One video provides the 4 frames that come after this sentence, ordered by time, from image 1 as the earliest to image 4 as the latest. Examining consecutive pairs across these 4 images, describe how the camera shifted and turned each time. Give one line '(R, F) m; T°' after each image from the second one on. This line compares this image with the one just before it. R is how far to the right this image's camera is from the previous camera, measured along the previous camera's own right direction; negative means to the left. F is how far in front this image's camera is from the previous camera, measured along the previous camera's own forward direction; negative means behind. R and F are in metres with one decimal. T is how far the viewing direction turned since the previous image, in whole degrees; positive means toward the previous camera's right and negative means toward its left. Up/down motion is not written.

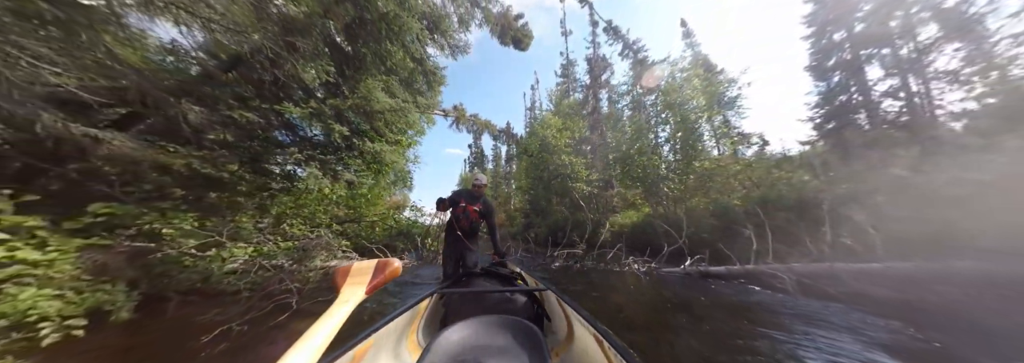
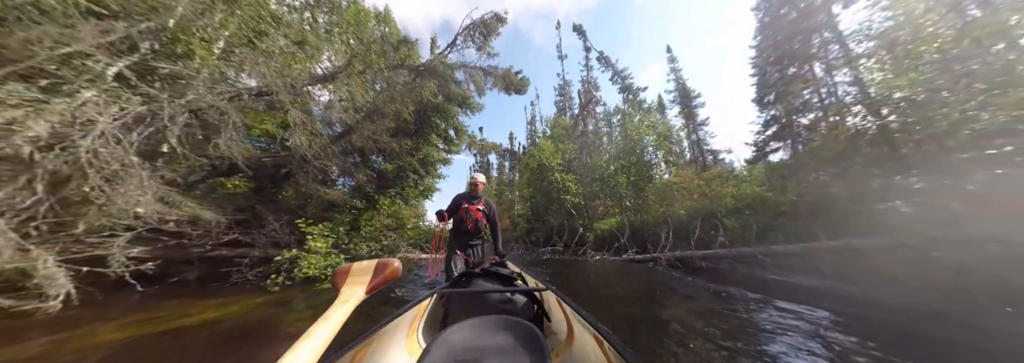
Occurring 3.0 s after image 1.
(+0.1, -3.2) m; -1°
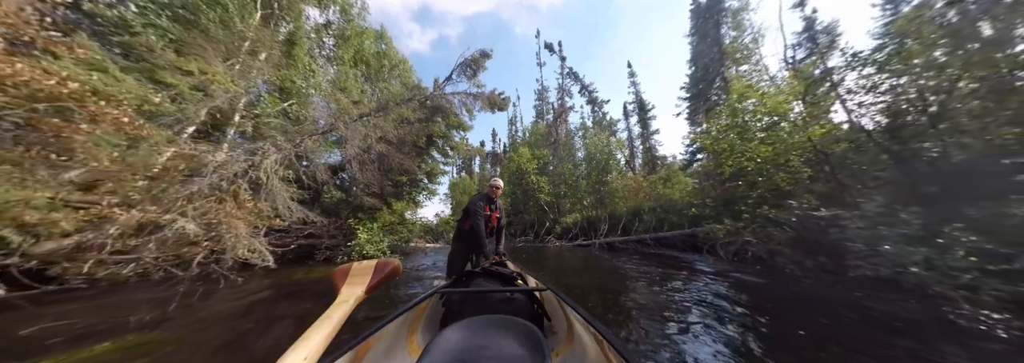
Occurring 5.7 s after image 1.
(-0.1, -3.0) m; +5°
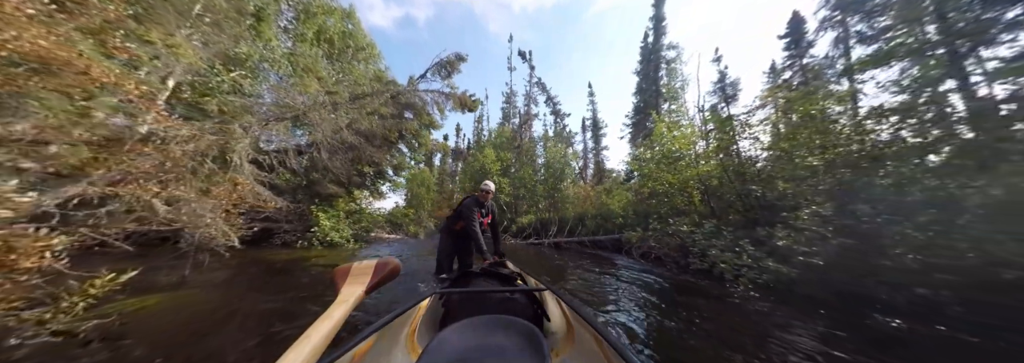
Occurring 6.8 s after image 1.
(-0.3, -1.1) m; +10°
